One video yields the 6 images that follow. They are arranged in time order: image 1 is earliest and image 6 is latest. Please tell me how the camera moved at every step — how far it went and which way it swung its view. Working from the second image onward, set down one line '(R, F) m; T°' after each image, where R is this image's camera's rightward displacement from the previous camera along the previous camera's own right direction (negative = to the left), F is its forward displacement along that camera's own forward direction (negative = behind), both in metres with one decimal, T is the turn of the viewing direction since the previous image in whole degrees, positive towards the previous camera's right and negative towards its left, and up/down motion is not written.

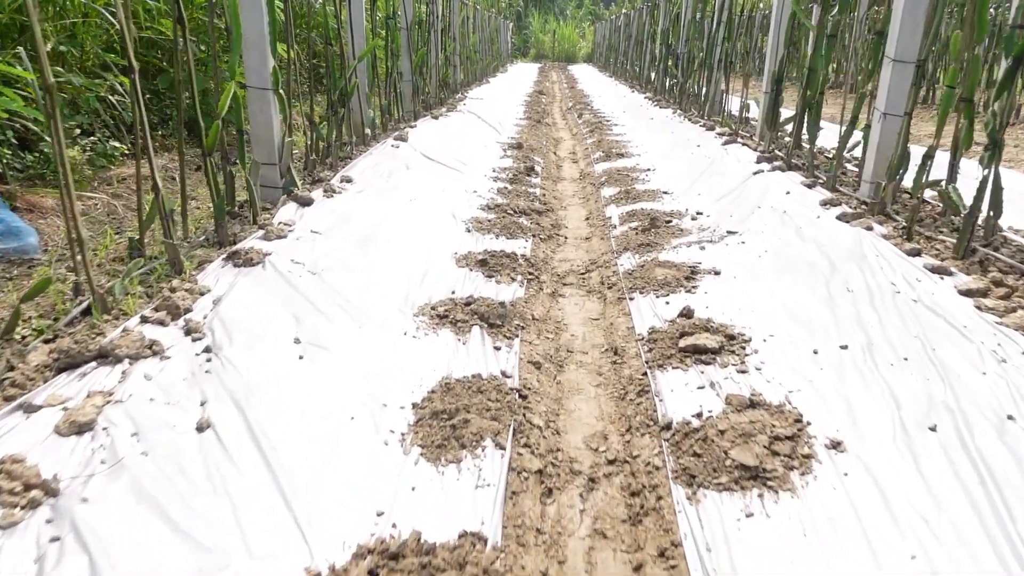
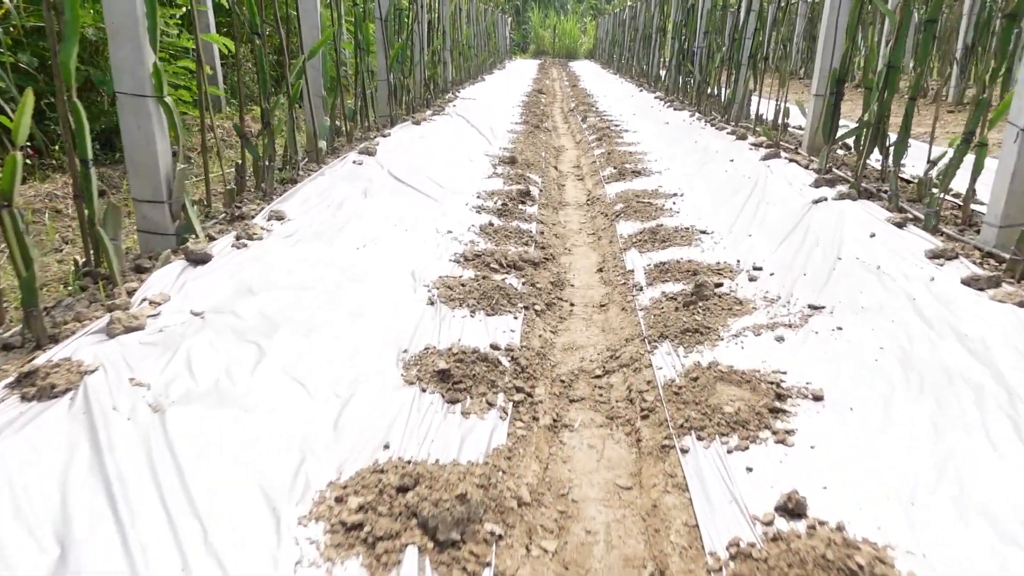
(+0.1, +1.0) m; 0°
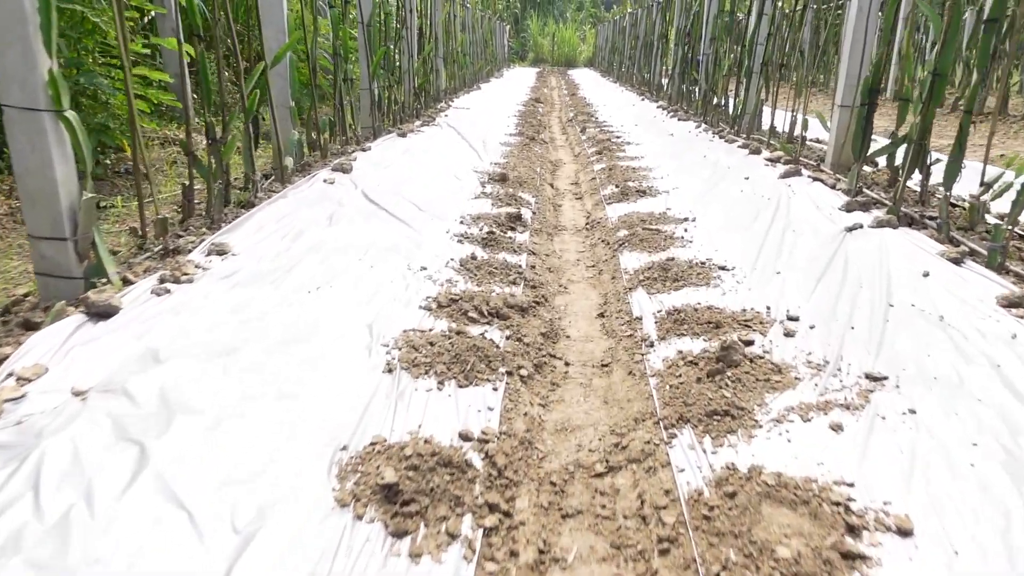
(+0.1, +0.5) m; 0°
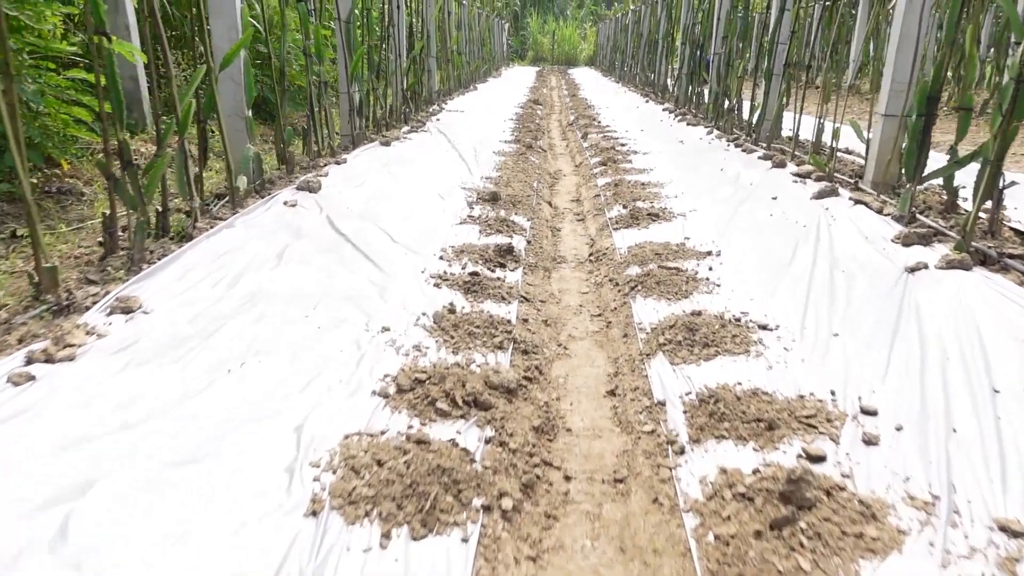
(0.0, +0.6) m; 0°
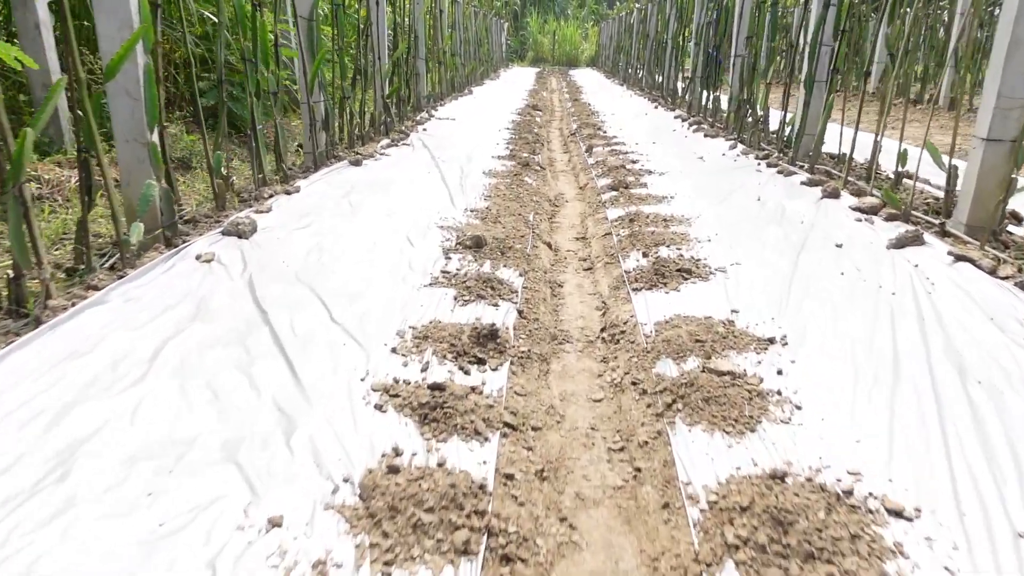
(0.0, +0.8) m; 0°
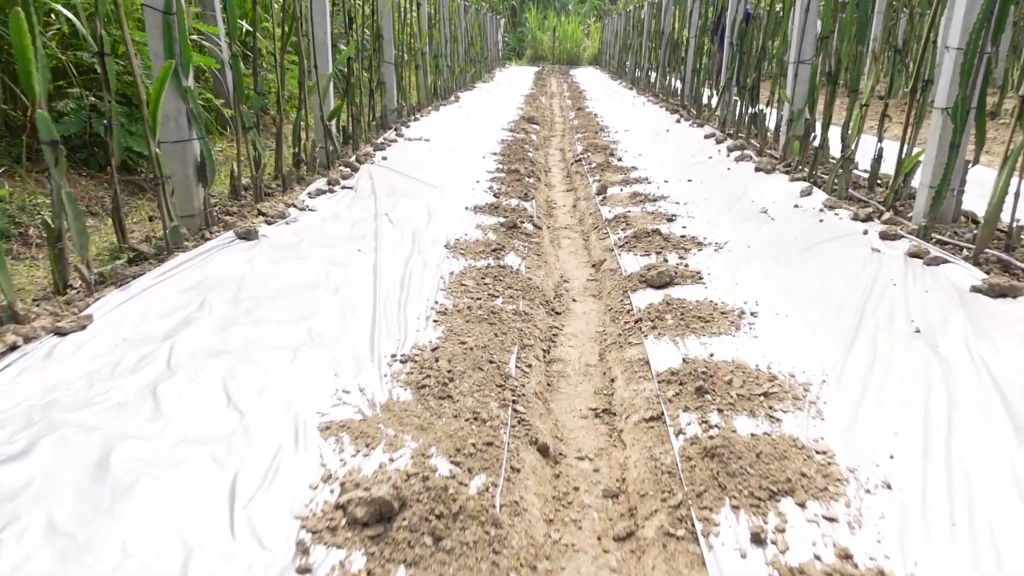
(+0.1, +1.6) m; 0°
